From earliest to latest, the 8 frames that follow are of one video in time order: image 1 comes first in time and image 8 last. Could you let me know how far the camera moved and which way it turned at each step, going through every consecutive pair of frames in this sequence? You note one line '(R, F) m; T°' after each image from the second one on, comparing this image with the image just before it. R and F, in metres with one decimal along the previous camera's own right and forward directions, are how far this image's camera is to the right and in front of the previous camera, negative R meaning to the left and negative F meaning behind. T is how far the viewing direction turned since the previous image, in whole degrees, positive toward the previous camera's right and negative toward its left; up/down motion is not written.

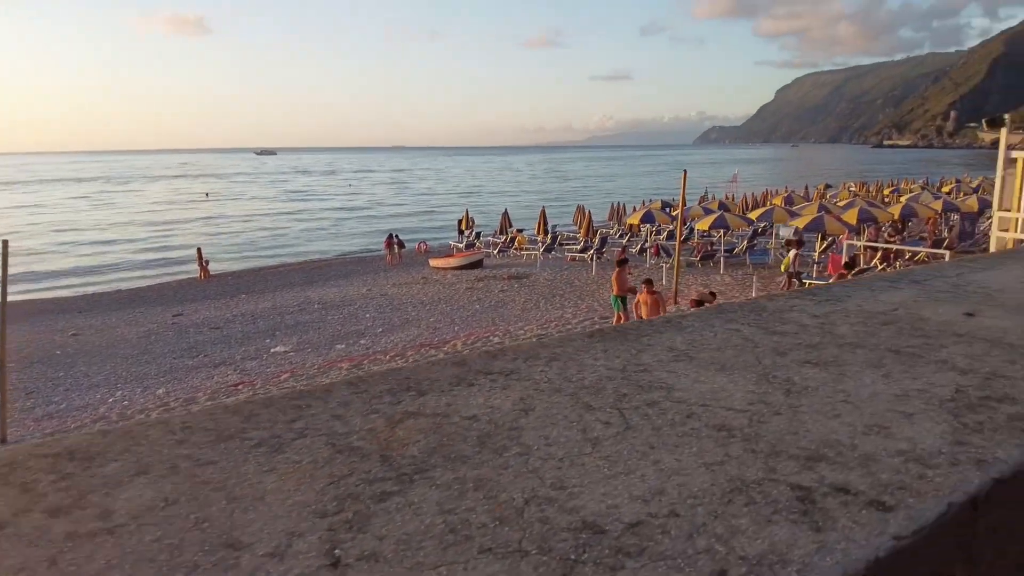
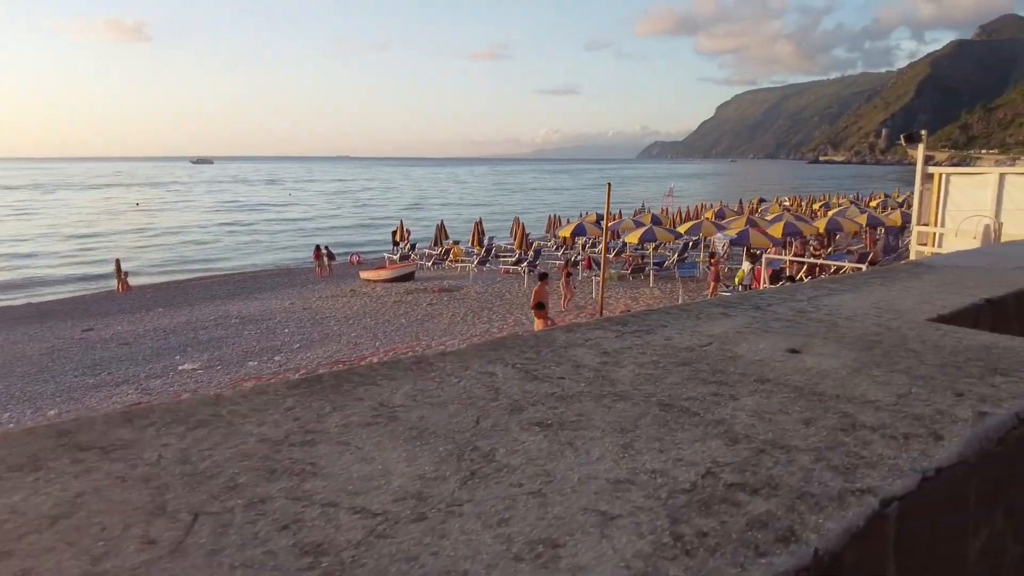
(+0.4, +0.4) m; +4°
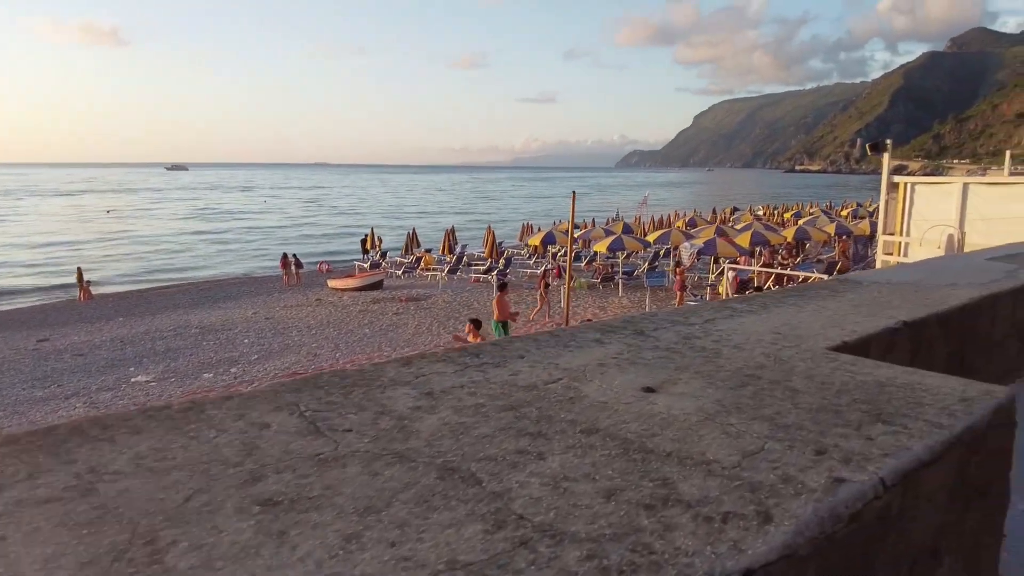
(+0.3, +0.2) m; +1°
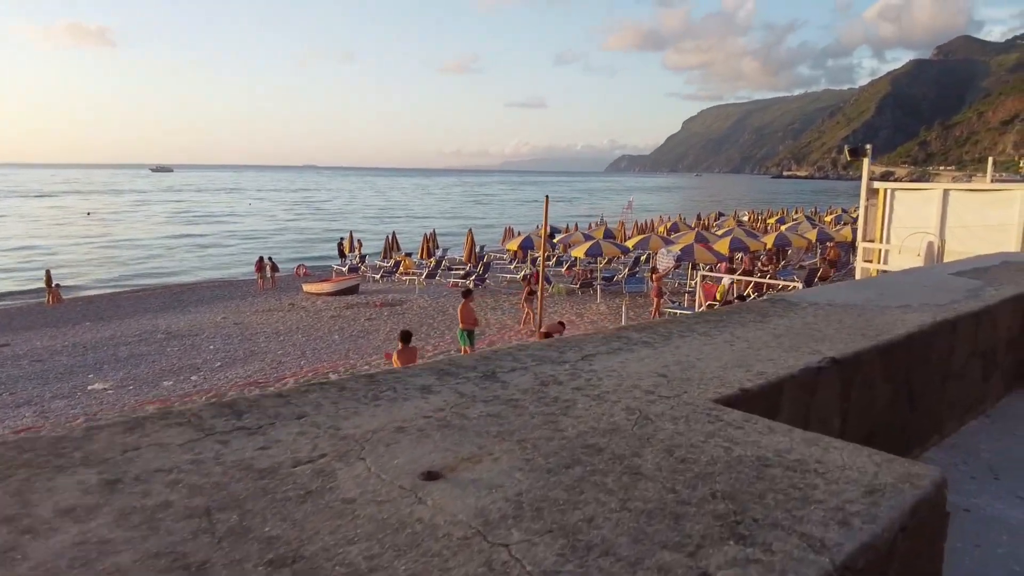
(+0.3, +0.4) m; +1°
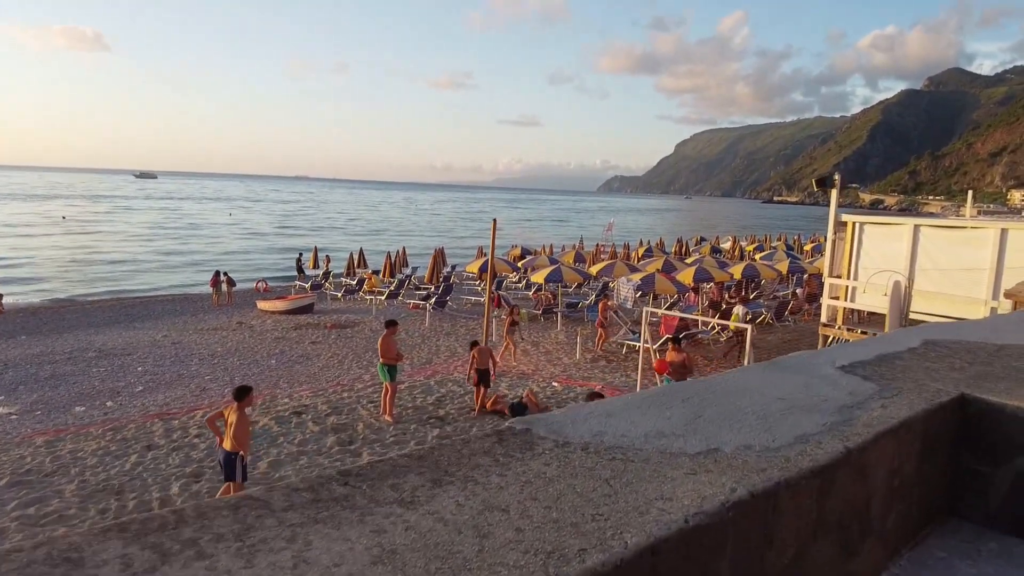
(+0.7, +0.8) m; +1°
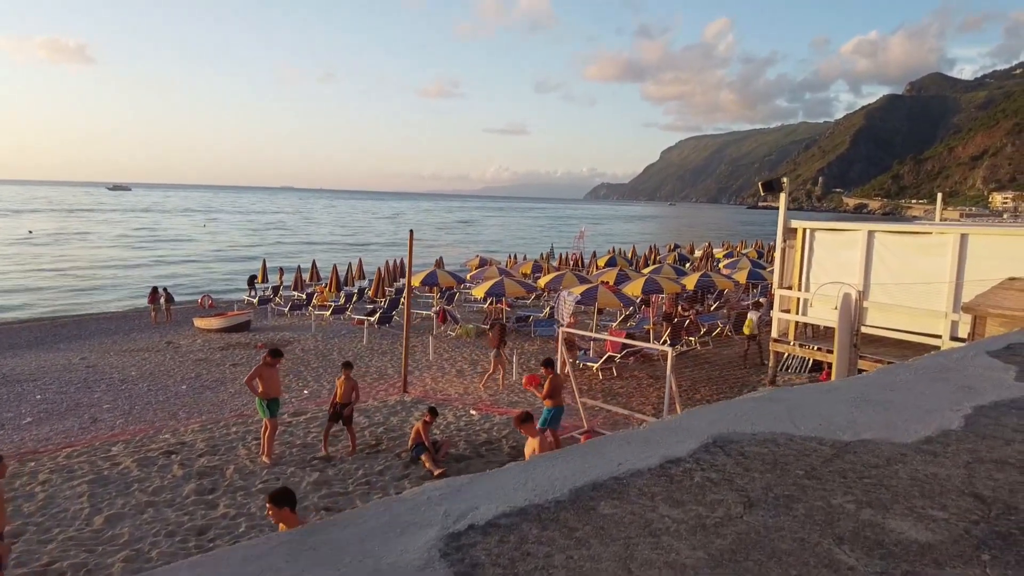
(+0.9, +1.1) m; +1°
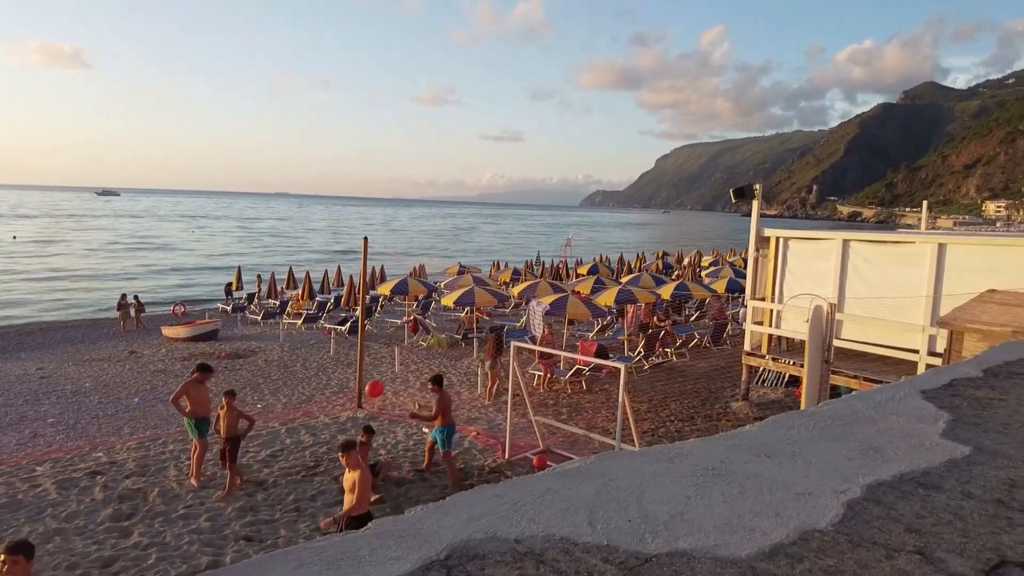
(+0.4, +0.5) m; 0°
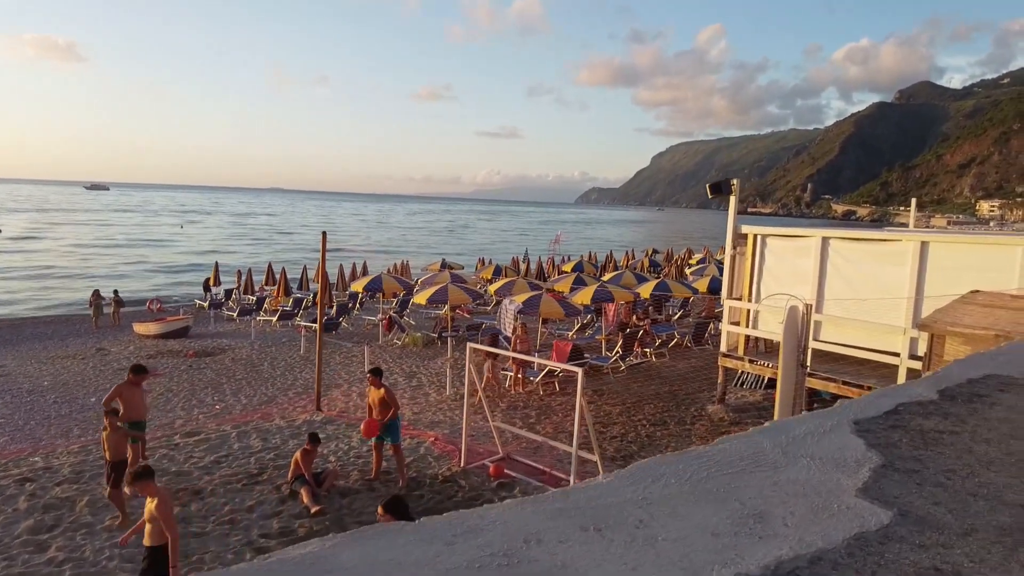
(+0.3, +0.4) m; 0°
